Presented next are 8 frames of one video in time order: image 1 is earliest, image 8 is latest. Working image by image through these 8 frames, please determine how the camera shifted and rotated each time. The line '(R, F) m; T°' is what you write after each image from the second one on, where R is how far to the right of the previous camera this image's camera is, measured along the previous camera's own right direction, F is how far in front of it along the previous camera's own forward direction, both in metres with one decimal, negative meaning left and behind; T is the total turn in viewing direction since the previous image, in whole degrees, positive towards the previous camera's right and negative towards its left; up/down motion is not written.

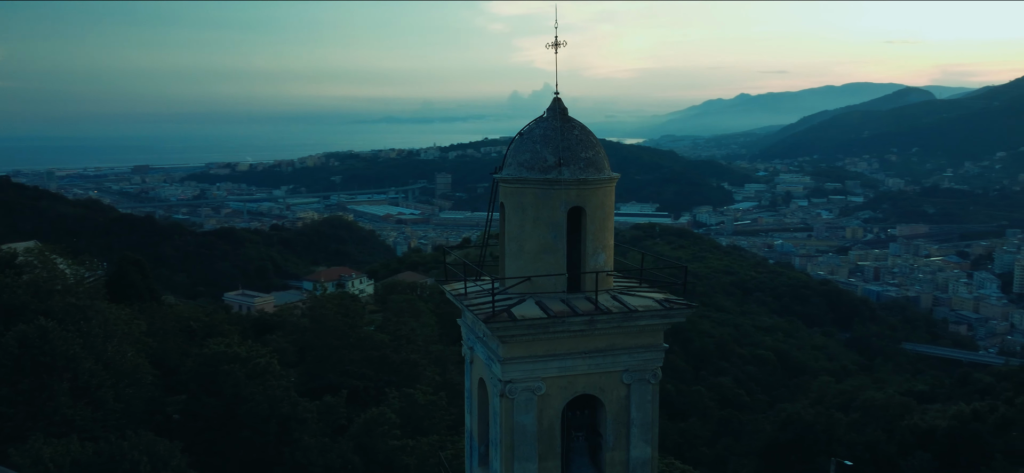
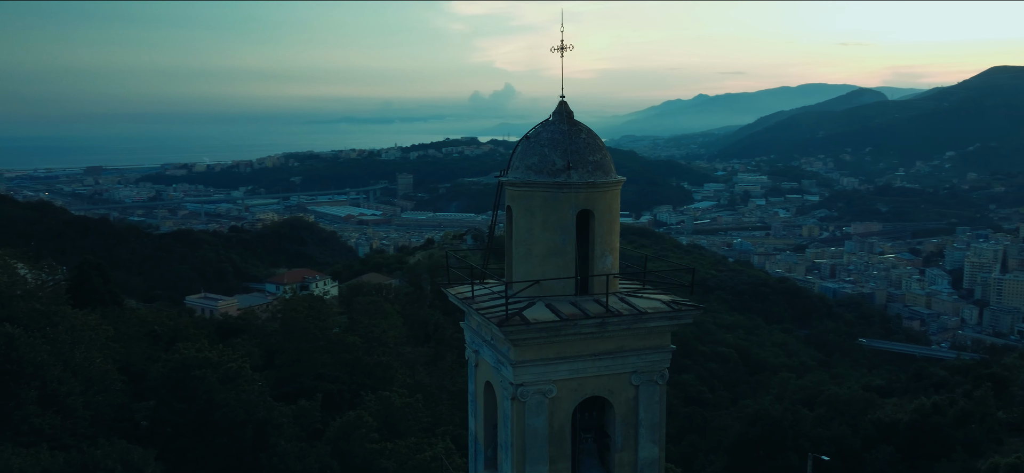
(-0.3, 0.0) m; +3°
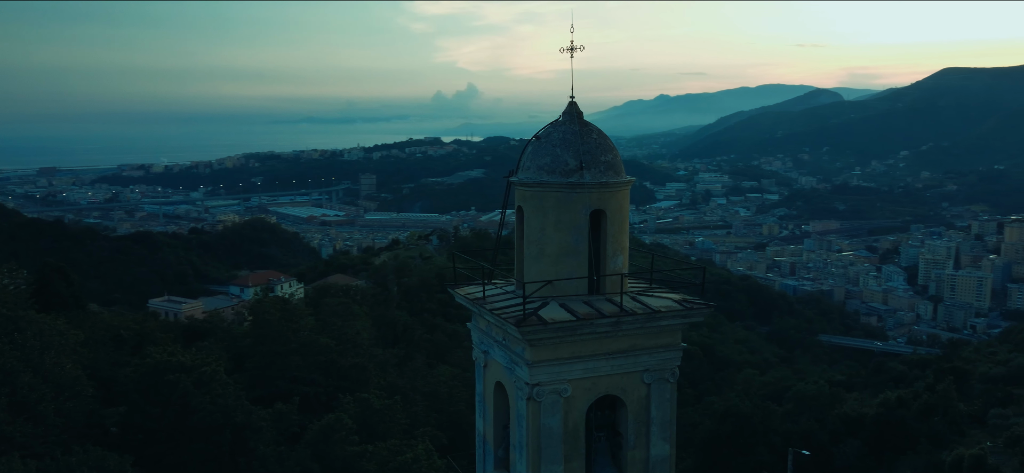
(-0.3, 0.0) m; +3°
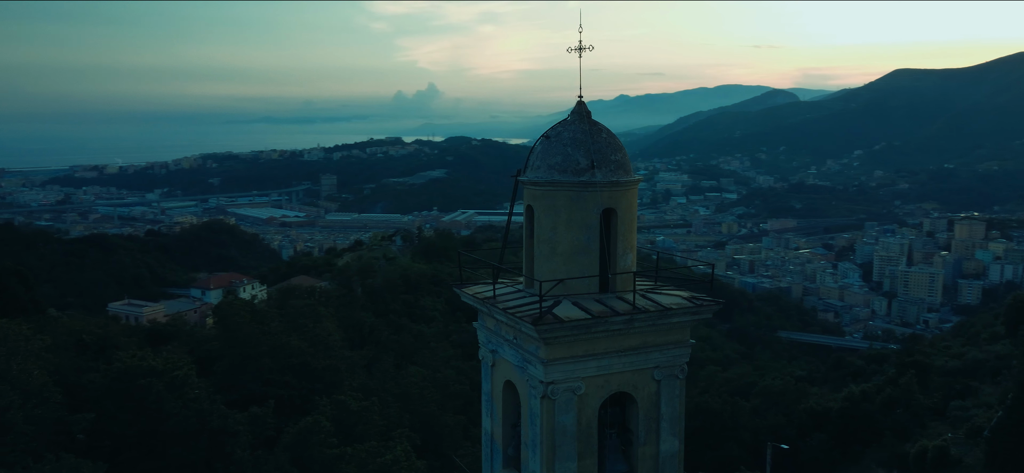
(-0.4, 0.0) m; +3°
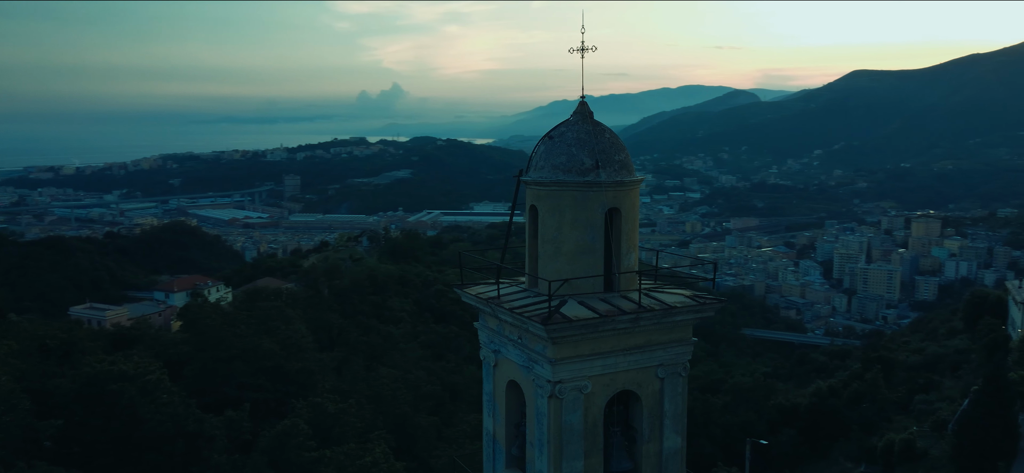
(-0.3, 0.0) m; +2°
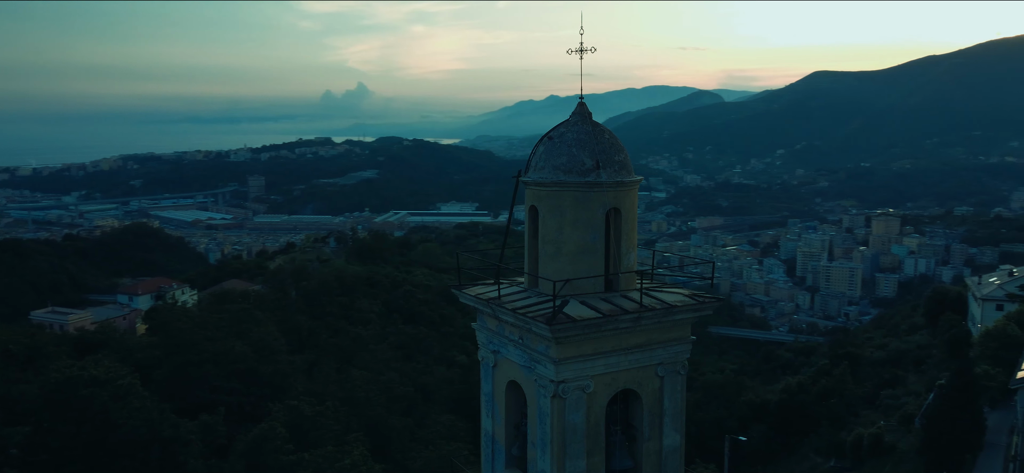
(-0.2, 0.0) m; +2°
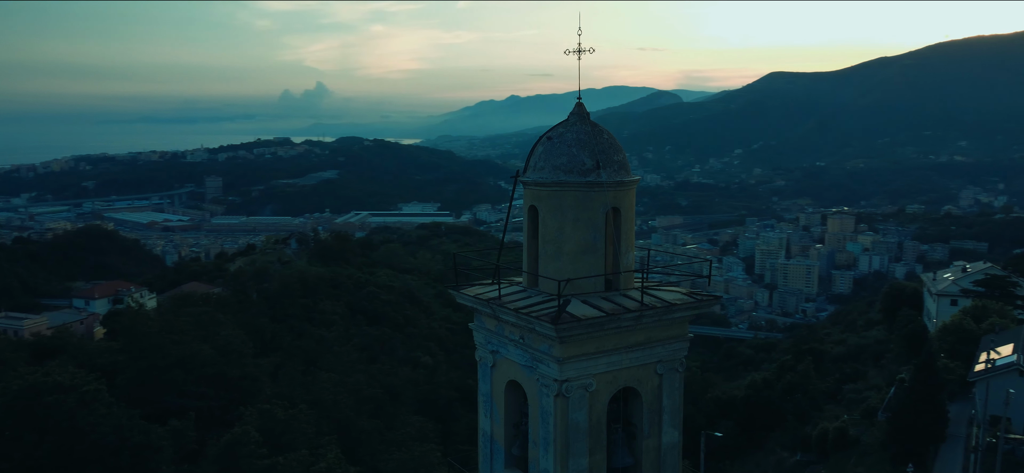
(-0.3, 0.0) m; +3°
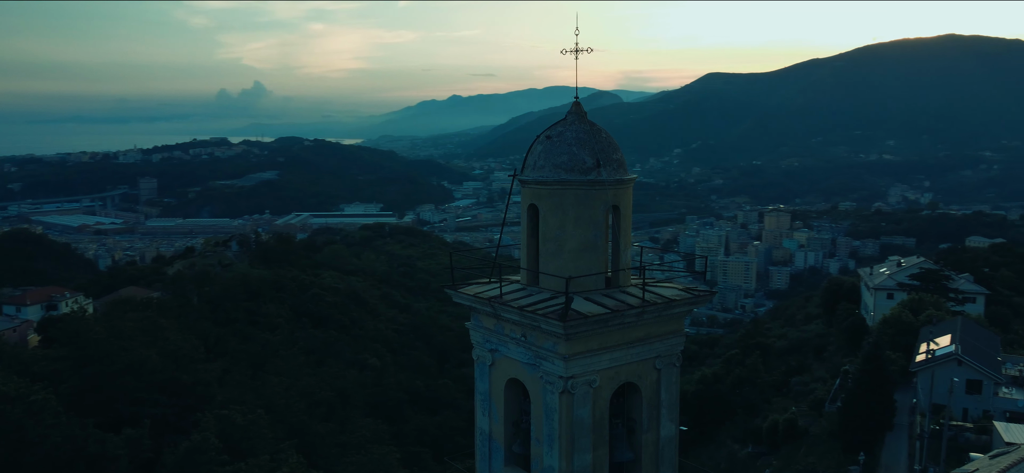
(-0.4, 0.0) m; +4°
